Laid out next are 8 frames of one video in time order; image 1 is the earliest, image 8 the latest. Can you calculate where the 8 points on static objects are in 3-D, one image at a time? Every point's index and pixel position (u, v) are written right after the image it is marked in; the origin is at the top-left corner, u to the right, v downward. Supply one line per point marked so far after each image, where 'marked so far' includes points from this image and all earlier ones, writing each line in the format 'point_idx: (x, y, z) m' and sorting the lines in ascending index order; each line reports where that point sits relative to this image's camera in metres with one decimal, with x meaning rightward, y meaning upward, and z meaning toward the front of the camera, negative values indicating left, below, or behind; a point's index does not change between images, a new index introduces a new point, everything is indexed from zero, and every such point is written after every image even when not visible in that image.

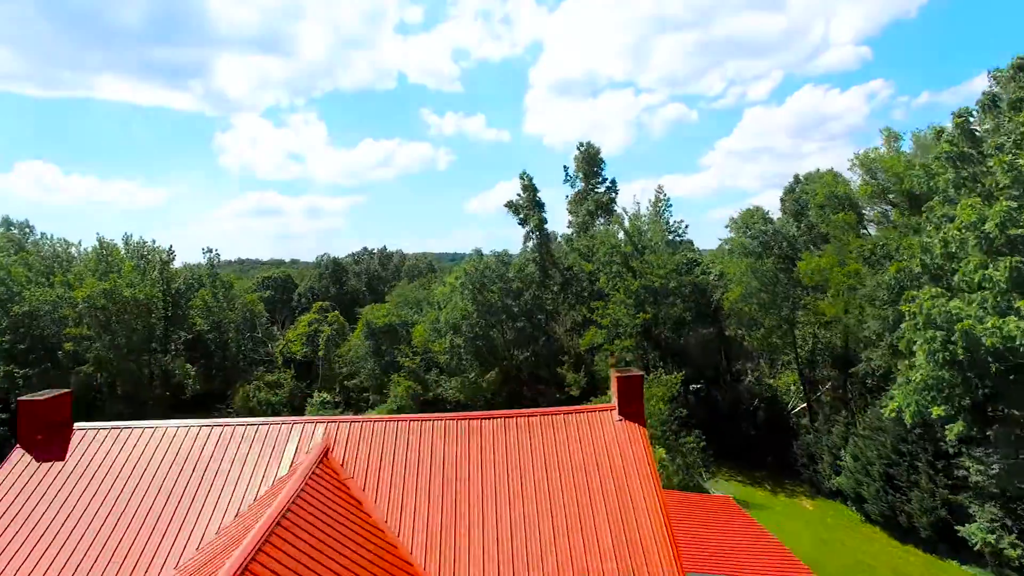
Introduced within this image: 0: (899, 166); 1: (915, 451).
0: (+11.2, +3.5, +18.2) m
1: (+10.5, -4.2, +16.3) m
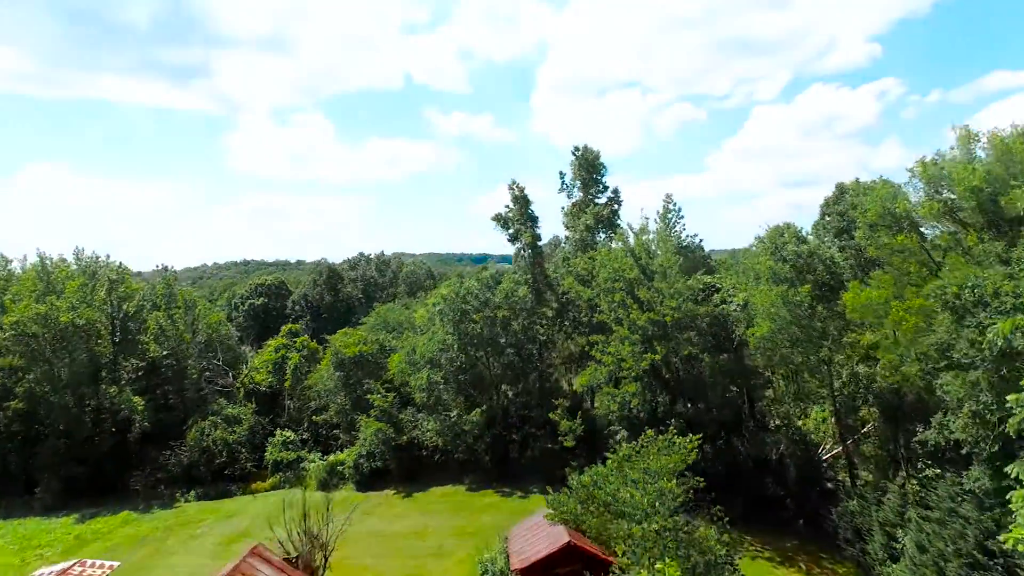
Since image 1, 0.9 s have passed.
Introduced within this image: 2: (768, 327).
0: (+10.6, +2.5, +14.4) m
1: (+9.9, -5.3, +12.5) m
2: (+7.7, -1.1, +18.9) m
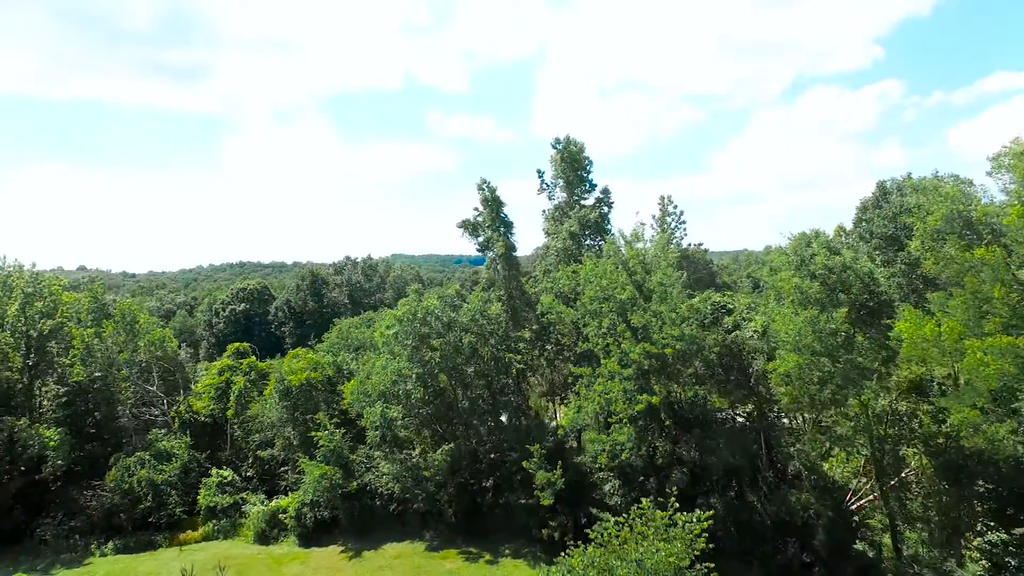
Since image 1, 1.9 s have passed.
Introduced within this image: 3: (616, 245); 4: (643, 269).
0: (+9.7, +2.0, +10.6) m
1: (+9.0, -5.8, +8.7) m
2: (+6.8, -1.7, +15.1) m
3: (+3.1, +1.2, +18.5) m
4: (+3.6, +0.5, +17.4) m
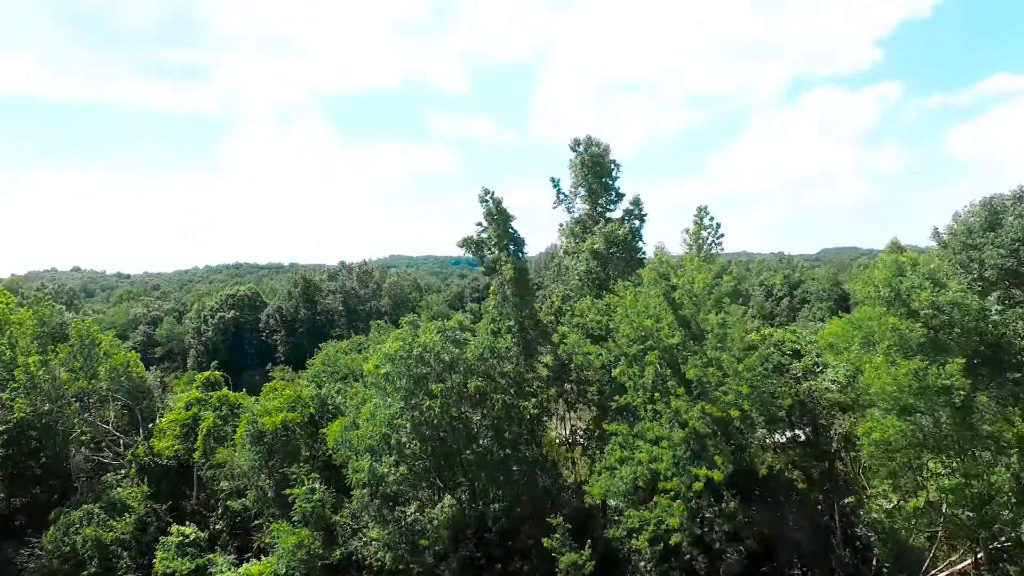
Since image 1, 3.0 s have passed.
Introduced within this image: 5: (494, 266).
0: (+10.1, +1.1, +7.3) m
1: (+9.3, -6.6, +5.4) m
2: (+7.1, -2.5, +11.8) m
3: (+3.5, +0.4, +15.2) m
4: (+4.0, -0.3, +14.1) m
5: (-0.4, +0.6, +18.1) m
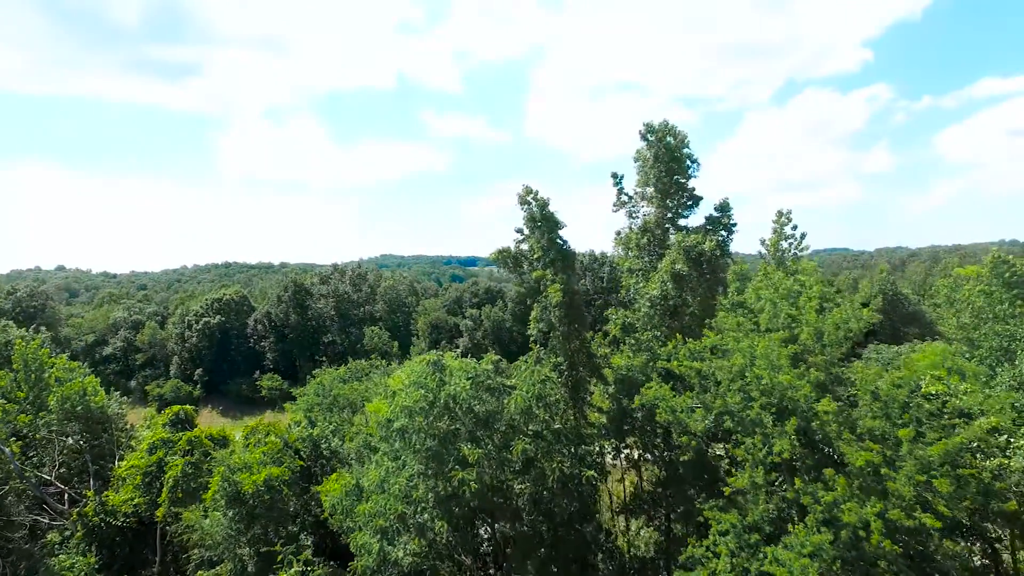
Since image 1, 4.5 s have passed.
0: (+11.3, +0.5, +3.6) m
1: (+10.5, -7.2, +1.7) m
2: (+8.3, -3.1, +8.0) m
3: (+4.5, -0.2, +11.4) m
4: (+5.1, -0.9, +10.3) m
5: (+0.6, 0.0, +14.3) m
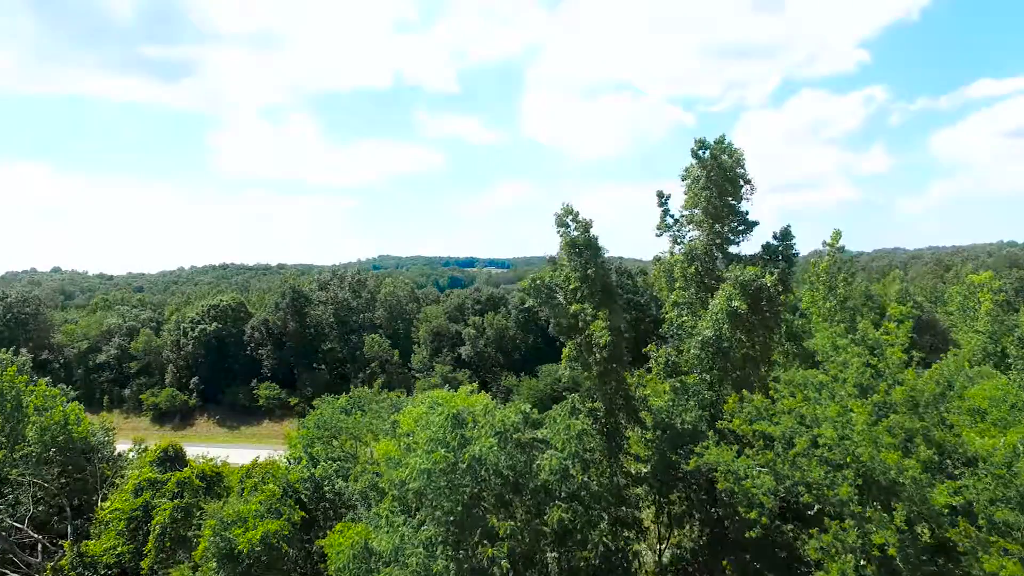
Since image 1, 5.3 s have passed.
0: (+11.9, -0.2, +2.0) m
1: (+11.2, -8.0, +0.1) m
2: (+8.9, -3.9, +6.5) m
3: (+5.1, -0.9, +9.8) m
4: (+5.7, -1.7, +8.7) m
5: (+1.2, -0.7, +12.6) m
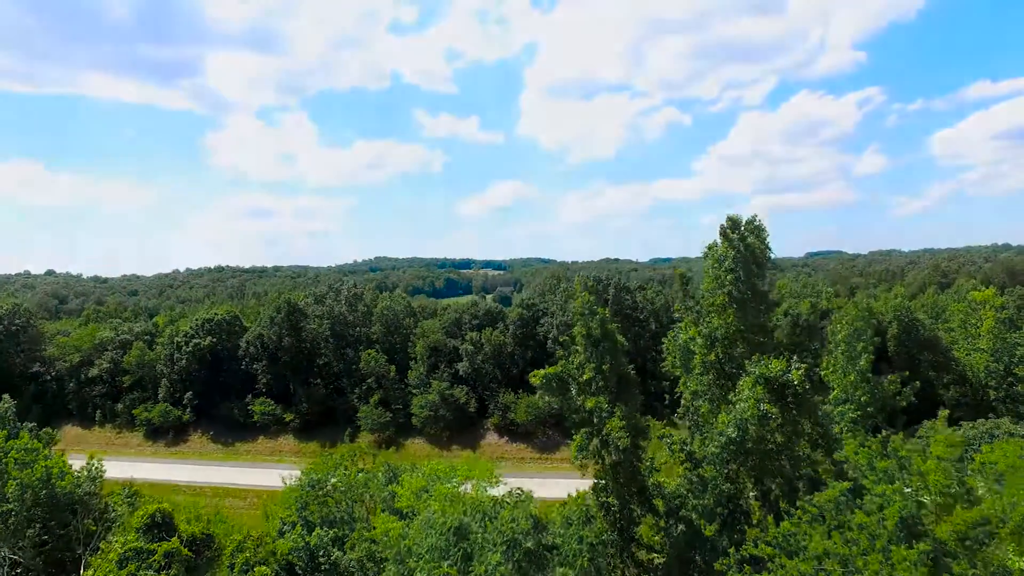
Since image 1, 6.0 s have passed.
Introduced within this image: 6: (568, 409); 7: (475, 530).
0: (+12.1, -1.8, +1.4) m
1: (+11.3, -9.6, -0.6) m
2: (+9.0, -5.5, +5.8) m
3: (+5.2, -2.6, +9.1) m
4: (+5.8, -3.3, +8.0) m
5: (+1.3, -2.3, +11.9) m
6: (+1.0, -2.1, +12.3) m
7: (-0.7, -4.0, +10.8) m
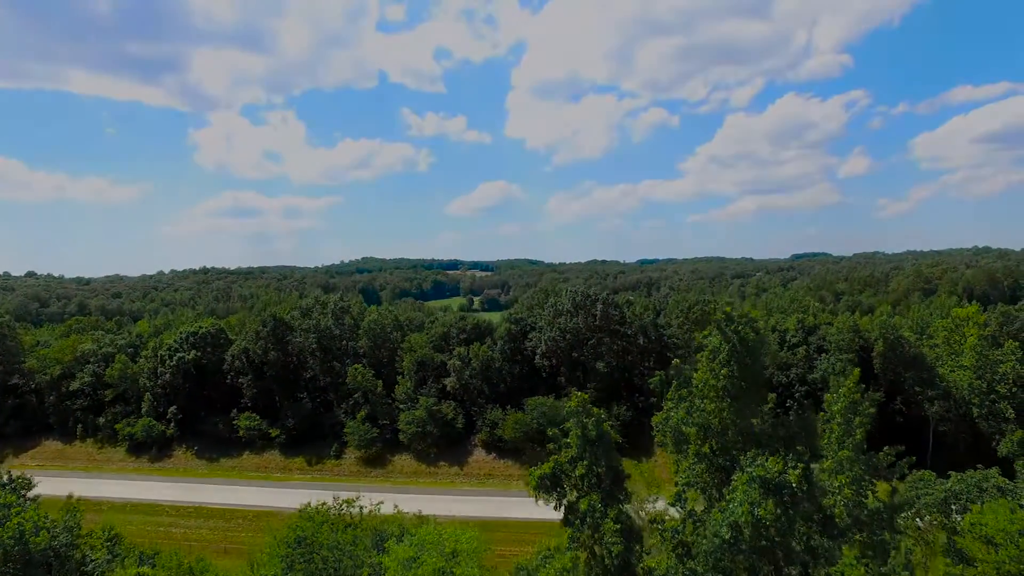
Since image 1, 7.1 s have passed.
0: (+12.1, -3.5, +1.4) m
1: (+11.4, -11.3, -0.6) m
2: (+8.9, -7.2, +5.7) m
3: (+5.1, -4.2, +8.9) m
4: (+5.7, -5.0, +7.9) m
5: (+1.1, -4.0, +11.7) m
6: (+0.8, -3.8, +12.1) m
7: (-0.8, -5.7, +10.5) m
